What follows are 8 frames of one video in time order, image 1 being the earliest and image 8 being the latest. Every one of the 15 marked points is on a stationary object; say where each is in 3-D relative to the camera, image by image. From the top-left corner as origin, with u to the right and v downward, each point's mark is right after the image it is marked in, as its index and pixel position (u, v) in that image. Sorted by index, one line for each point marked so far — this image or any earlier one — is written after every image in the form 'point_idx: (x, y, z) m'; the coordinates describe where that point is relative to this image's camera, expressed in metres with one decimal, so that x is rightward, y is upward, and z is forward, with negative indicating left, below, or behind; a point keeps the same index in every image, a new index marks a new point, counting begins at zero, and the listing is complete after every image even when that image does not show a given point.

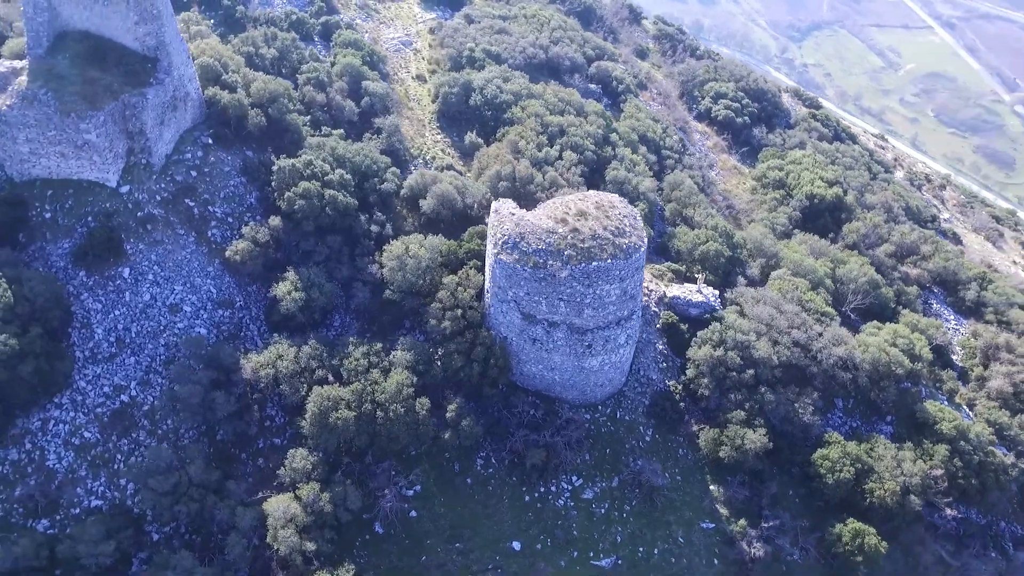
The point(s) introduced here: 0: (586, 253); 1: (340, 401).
0: (+2.0, +0.9, +18.2) m
1: (-4.3, -3.0, +17.9) m
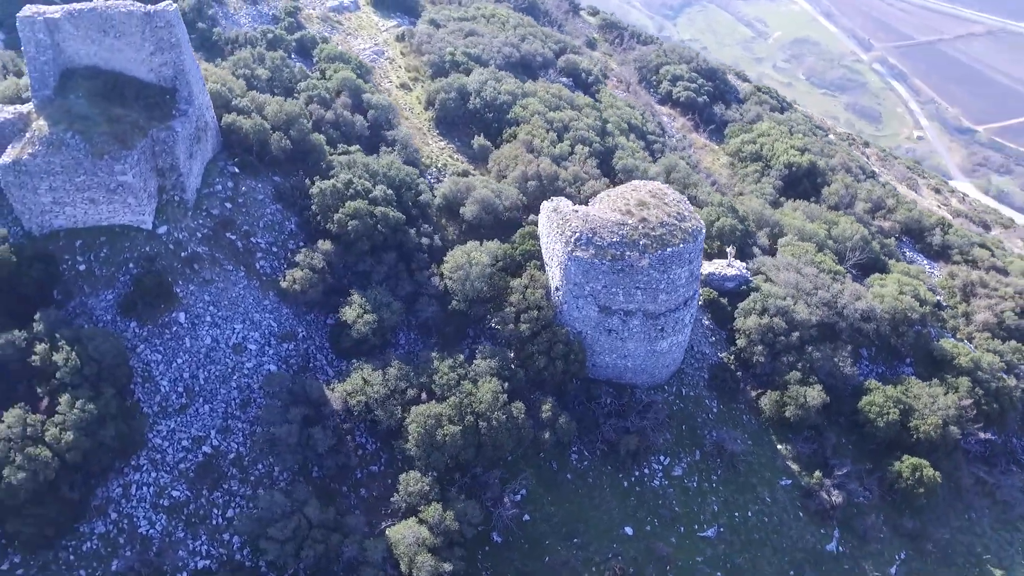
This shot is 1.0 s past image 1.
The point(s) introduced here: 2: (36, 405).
0: (+4.0, +1.2, +18.8) m
1: (-1.7, -3.3, +17.8) m
2: (-10.8, -2.7, +15.8) m
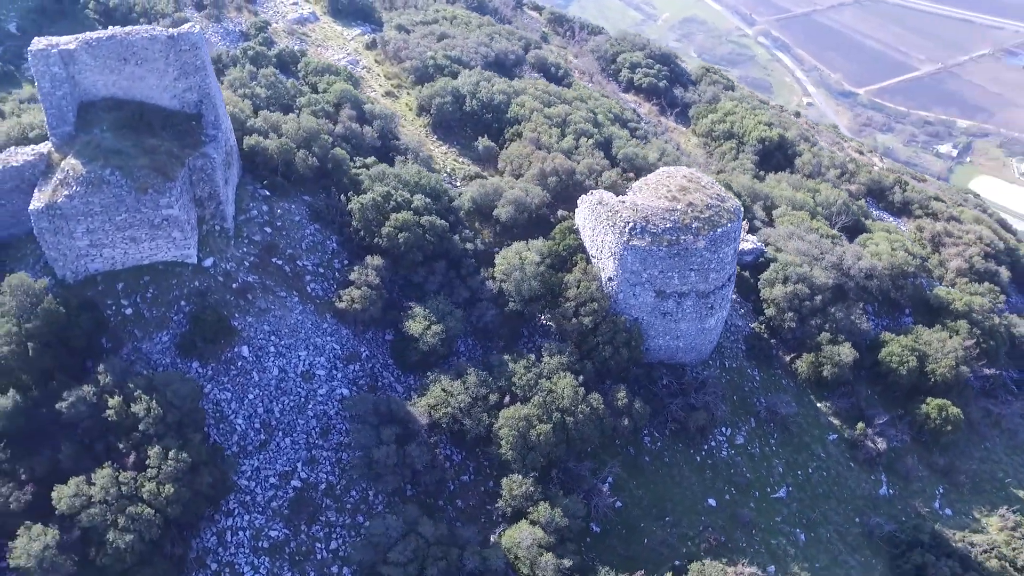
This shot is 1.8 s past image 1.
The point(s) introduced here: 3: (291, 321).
0: (+5.6, +1.8, +19.6) m
1: (+0.6, -3.3, +17.9) m
2: (-8.3, -3.7, +14.9) m
3: (-5.8, -0.9, +18.4) m
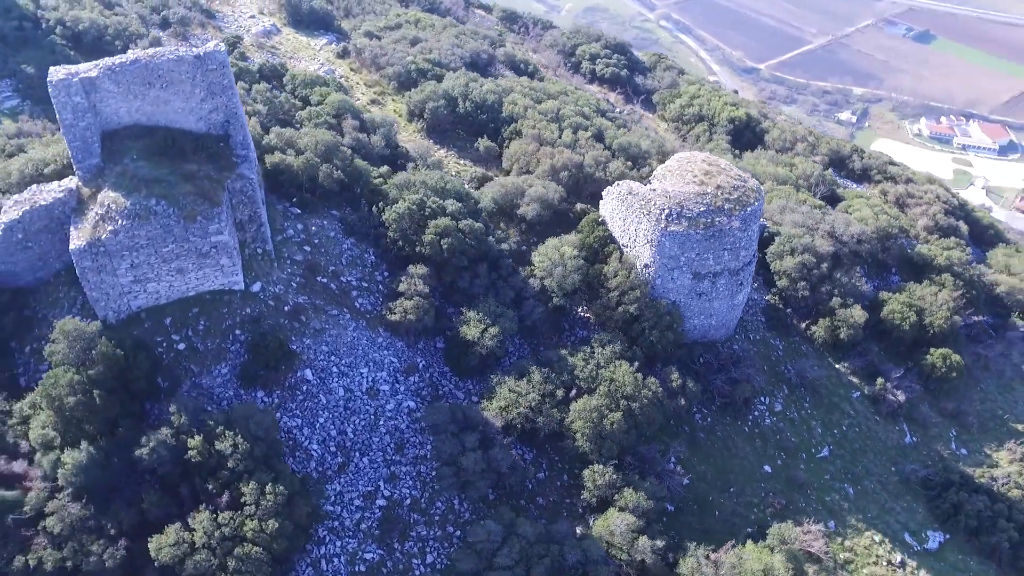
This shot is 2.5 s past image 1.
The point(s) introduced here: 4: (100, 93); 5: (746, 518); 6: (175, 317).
0: (+6.6, +2.5, +20.3) m
1: (+2.4, -3.1, +18.2) m
2: (-6.1, -4.4, +14.3) m
3: (-4.2, -1.3, +18.0) m
4: (-9.6, +4.5, +16.2) m
5: (+6.3, -6.2, +18.9) m
6: (-8.1, -0.7, +16.7) m
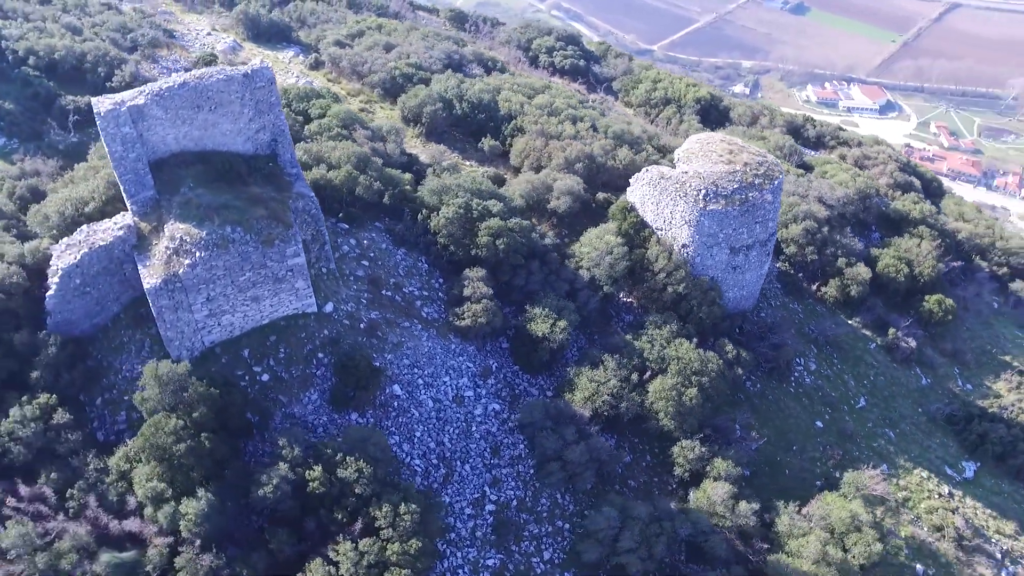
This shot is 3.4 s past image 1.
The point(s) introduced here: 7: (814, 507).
0: (+7.8, +3.4, +21.3) m
1: (+4.5, -2.6, +18.7) m
2: (-3.3, -4.8, +13.9) m
3: (-2.3, -1.6, +17.8) m
4: (-8.0, +3.7, +15.3) m
5: (+8.6, -5.3, +19.9) m
6: (-5.9, -1.4, +16.0) m
7: (+7.9, -5.7, +18.2) m
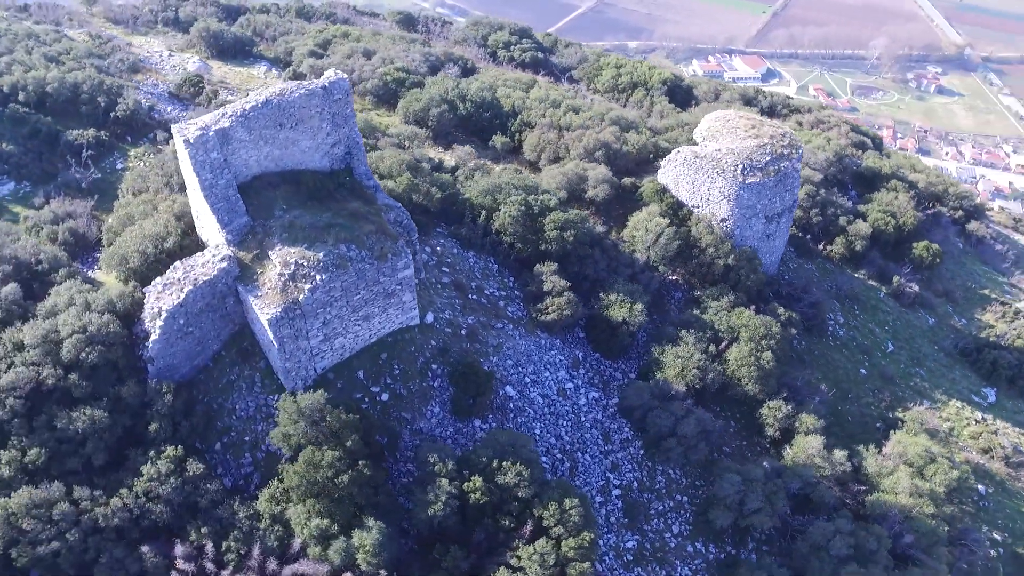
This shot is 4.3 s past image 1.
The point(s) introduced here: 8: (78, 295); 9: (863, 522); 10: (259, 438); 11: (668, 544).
0: (+9.0, +4.6, +22.5) m
1: (+6.8, -1.8, +19.6) m
2: (+0.1, -4.9, +13.8) m
3: (+0.2, -1.6, +17.8) m
4: (-5.7, +3.0, +14.5) m
5: (+11.1, -3.9, +21.3) m
6: (-3.2, -1.8, +15.5) m
7: (+10.6, -4.5, +19.5) m
8: (-9.2, -0.2, +14.6) m
9: (+8.9, -5.9, +17.7) m
10: (-5.3, -3.1, +14.4) m
11: (+3.7, -6.1, +16.5) m
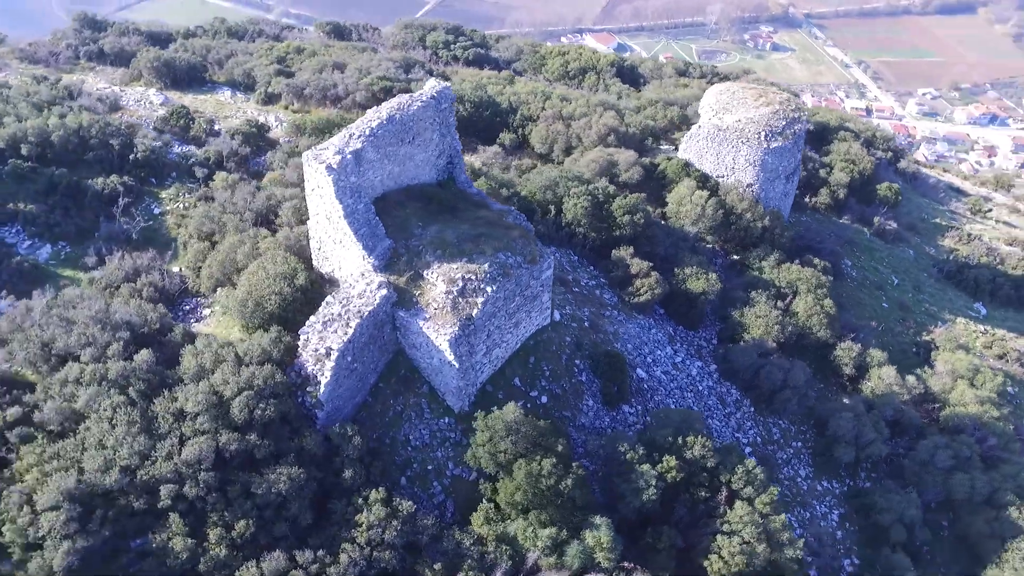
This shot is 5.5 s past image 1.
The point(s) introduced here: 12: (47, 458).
0: (+9.9, +6.3, +24.2) m
1: (+9.3, -0.4, +21.1) m
2: (+4.2, -4.4, +14.3) m
3: (+3.1, -1.2, +18.2) m
4: (-2.8, +2.4, +13.9) m
5: (+13.5, -1.8, +23.6) m
6: (+0.2, -1.9, +15.4) m
7: (+13.4, -2.4, +21.7) m
8: (-5.7, -1.2, +13.5) m
9: (+12.3, -4.1, +19.6) m
10: (-1.4, -3.5, +14.0) m
11: (+7.4, -5.1, +17.6) m
12: (-8.0, -2.9, +11.9) m
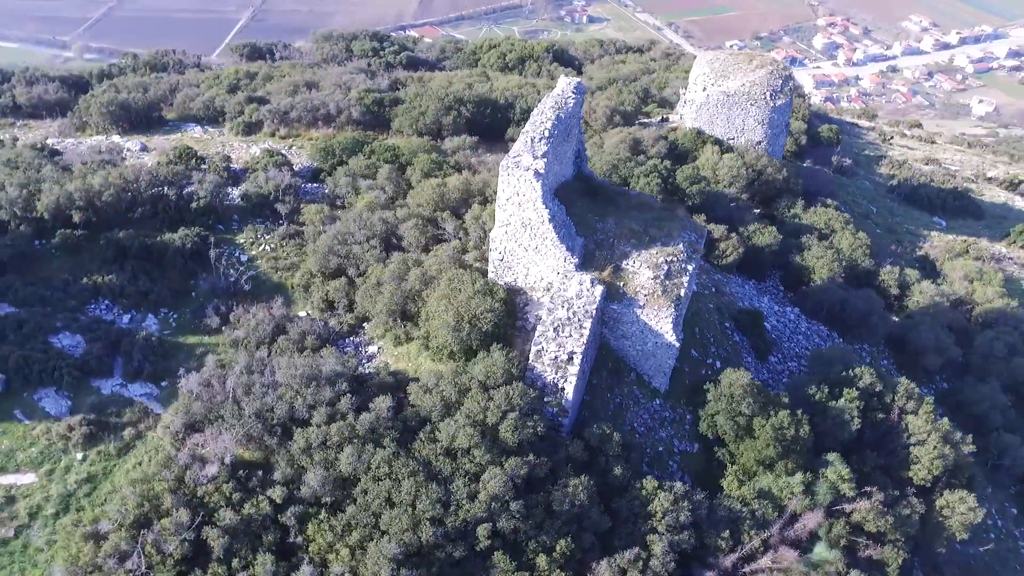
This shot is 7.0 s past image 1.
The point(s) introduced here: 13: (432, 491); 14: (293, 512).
0: (+10.4, +8.4, +26.4) m
1: (+11.6, +1.8, +23.4) m
2: (+8.8, -3.1, +15.9) m
3: (+6.4, -0.1, +19.3) m
4: (+0.9, +2.3, +13.9) m
5: (+15.4, +1.2, +26.7) m
6: (+4.2, -1.4, +16.1) m
7: (+15.8, +0.6, +24.9) m
8: (-1.1, -1.8, +13.0) m
9: (+15.5, -1.3, +22.6) m
10: (+3.3, -3.2, +14.4) m
11: (+11.4, -3.1, +19.7) m
12: (-2.7, -3.8, +11.0) m
13: (-1.3, -3.3, +11.4) m
14: (-3.5, -3.6, +11.1) m
